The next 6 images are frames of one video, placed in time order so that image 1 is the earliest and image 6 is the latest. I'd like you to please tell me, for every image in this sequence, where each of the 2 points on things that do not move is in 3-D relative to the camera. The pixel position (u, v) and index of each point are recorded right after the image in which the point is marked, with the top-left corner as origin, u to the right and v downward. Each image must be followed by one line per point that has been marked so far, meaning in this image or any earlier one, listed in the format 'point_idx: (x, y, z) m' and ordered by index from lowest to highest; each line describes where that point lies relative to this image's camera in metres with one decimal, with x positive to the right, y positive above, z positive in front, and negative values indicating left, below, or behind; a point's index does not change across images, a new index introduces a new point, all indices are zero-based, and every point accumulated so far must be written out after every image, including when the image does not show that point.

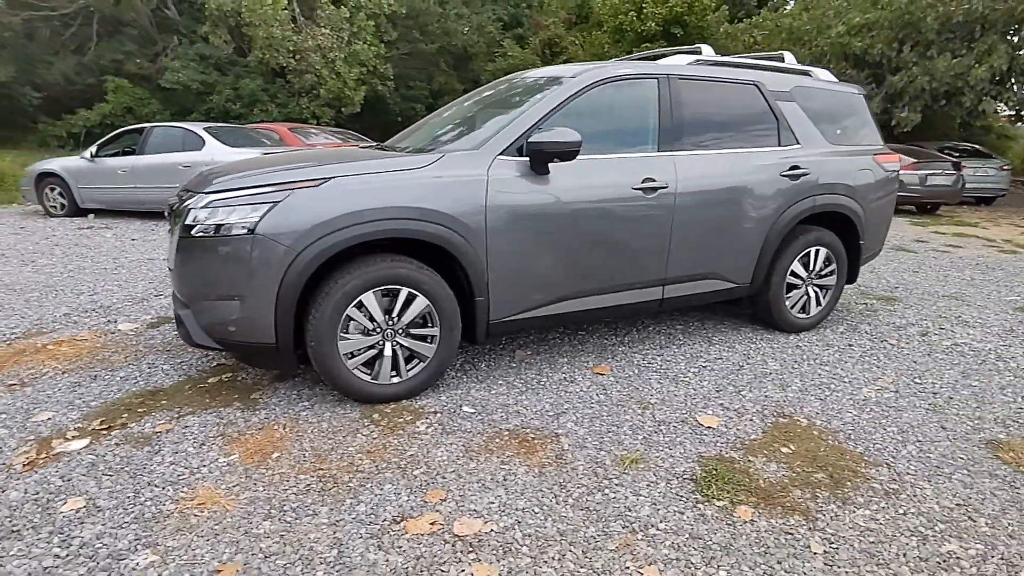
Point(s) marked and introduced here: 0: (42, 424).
0: (-2.3, -0.7, +3.1) m
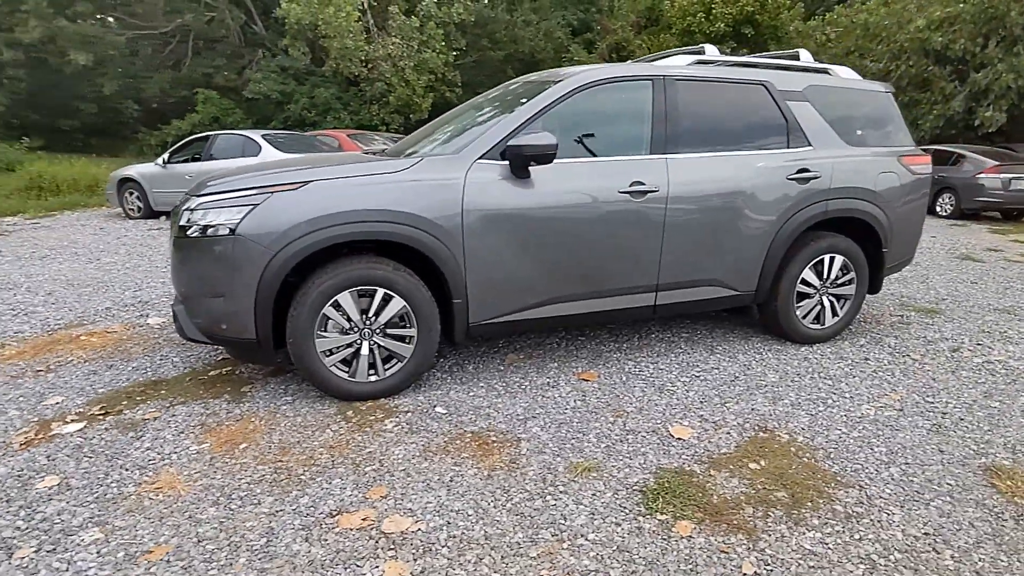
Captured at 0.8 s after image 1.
0: (-2.5, -0.6, +3.4) m
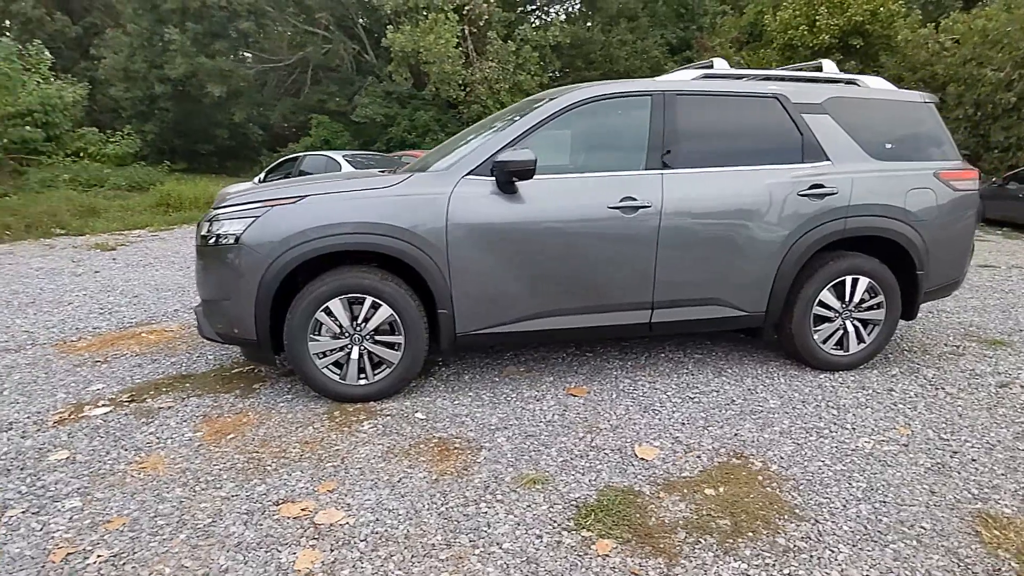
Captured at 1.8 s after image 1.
0: (-2.6, -0.6, +3.9) m
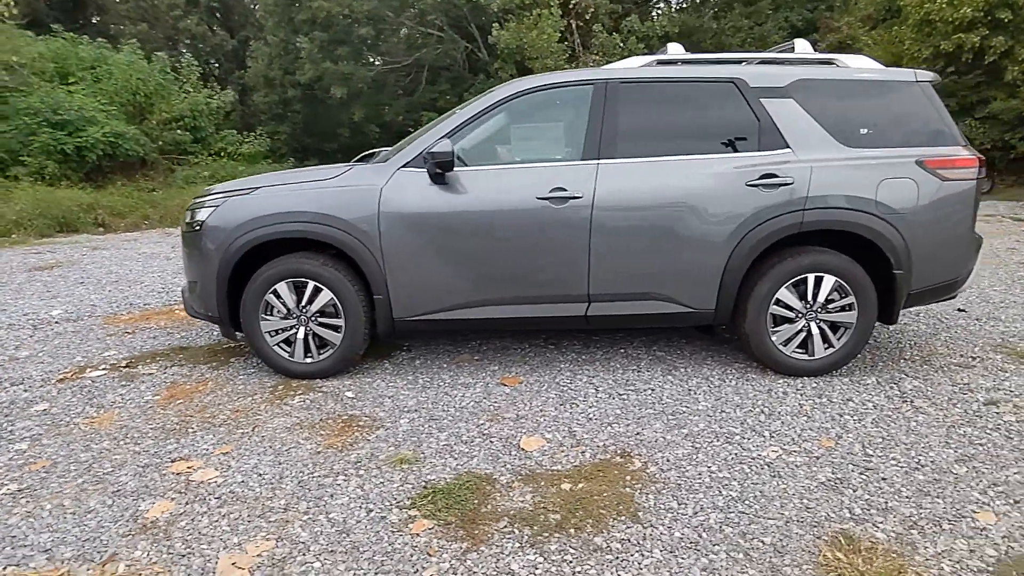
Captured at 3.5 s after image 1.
0: (-2.9, -0.5, +4.5) m
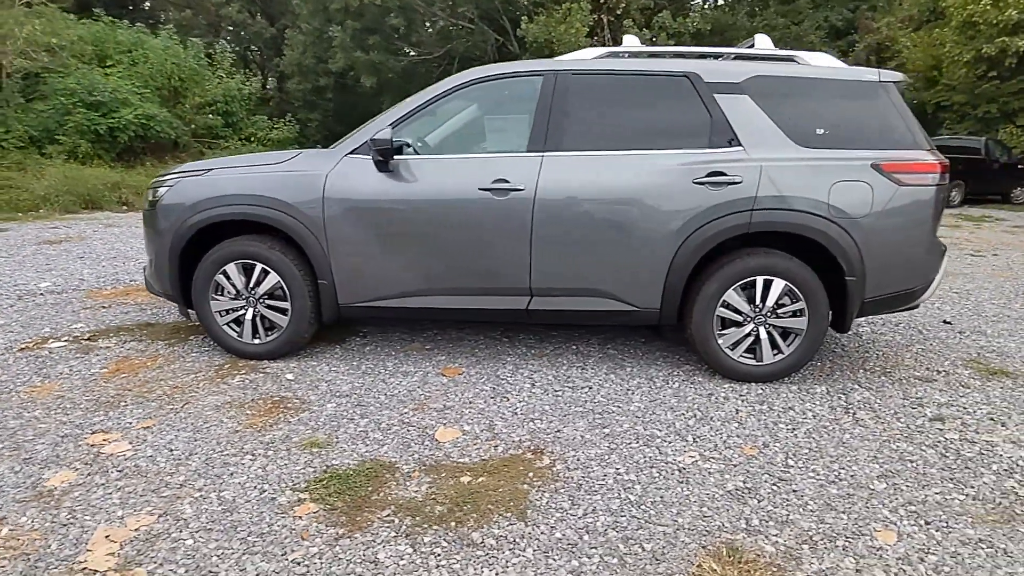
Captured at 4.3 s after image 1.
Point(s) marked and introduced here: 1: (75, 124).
0: (-3.2, -0.3, +4.6) m
1: (-10.2, +3.8, +15.0) m
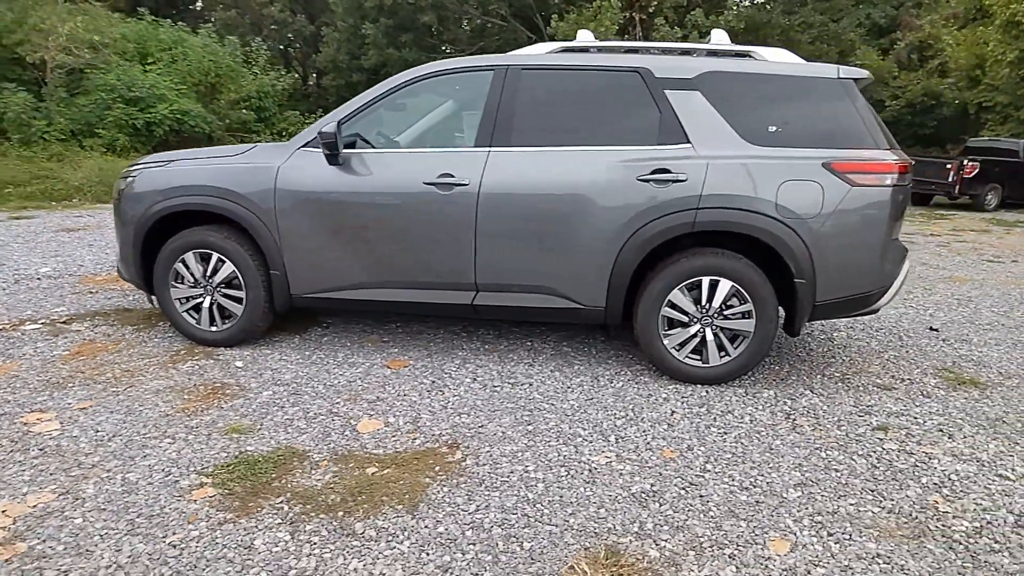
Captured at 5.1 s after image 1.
0: (-3.4, -0.2, +4.8) m
1: (-9.7, +4.1, +15.5) m
